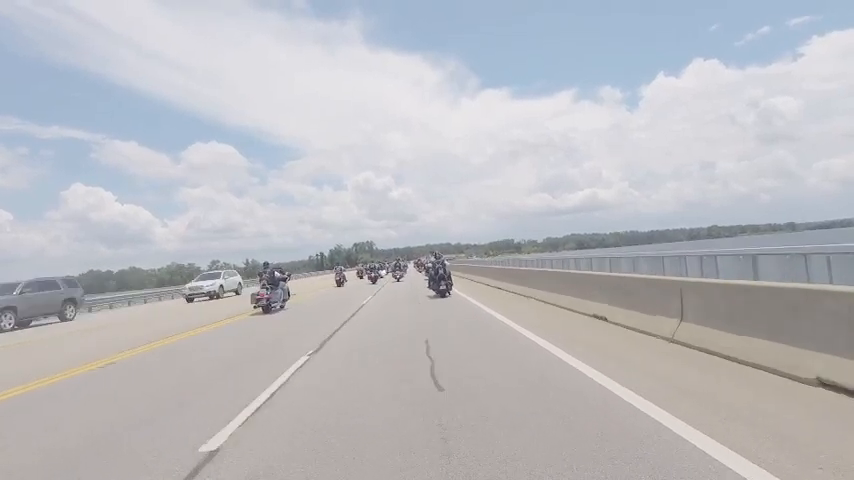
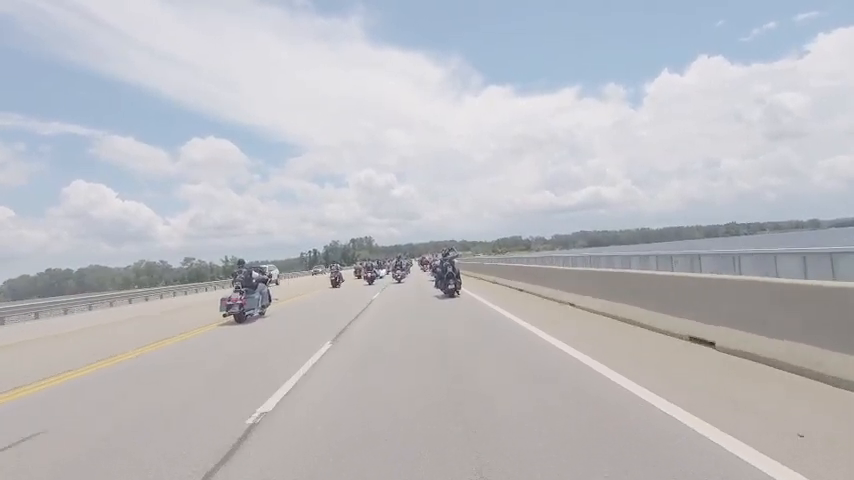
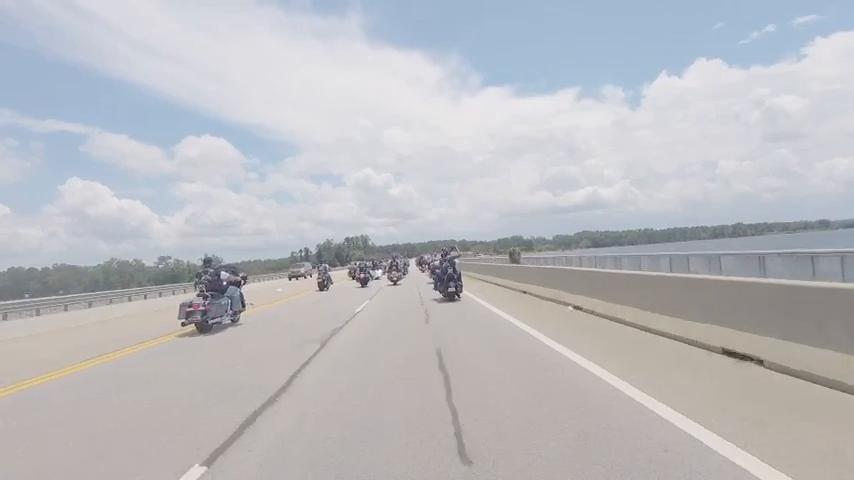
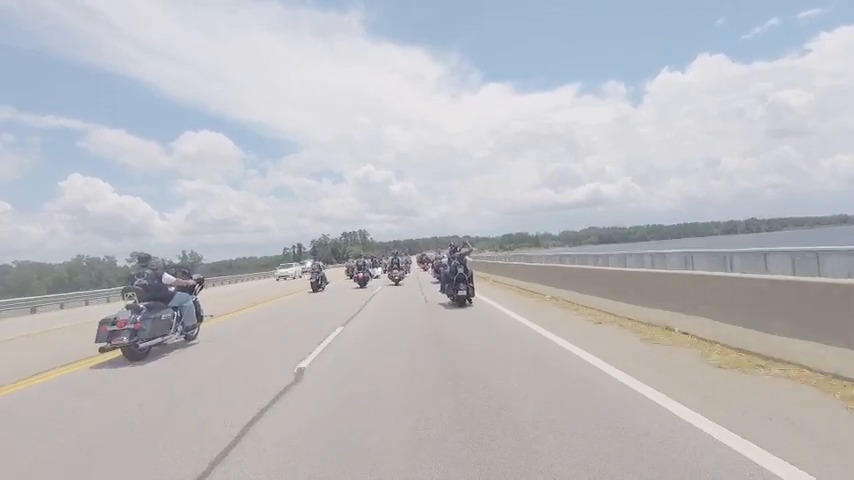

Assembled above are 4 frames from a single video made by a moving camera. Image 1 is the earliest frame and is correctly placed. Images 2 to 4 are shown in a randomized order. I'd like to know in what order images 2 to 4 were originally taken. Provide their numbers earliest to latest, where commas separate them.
2, 3, 4
